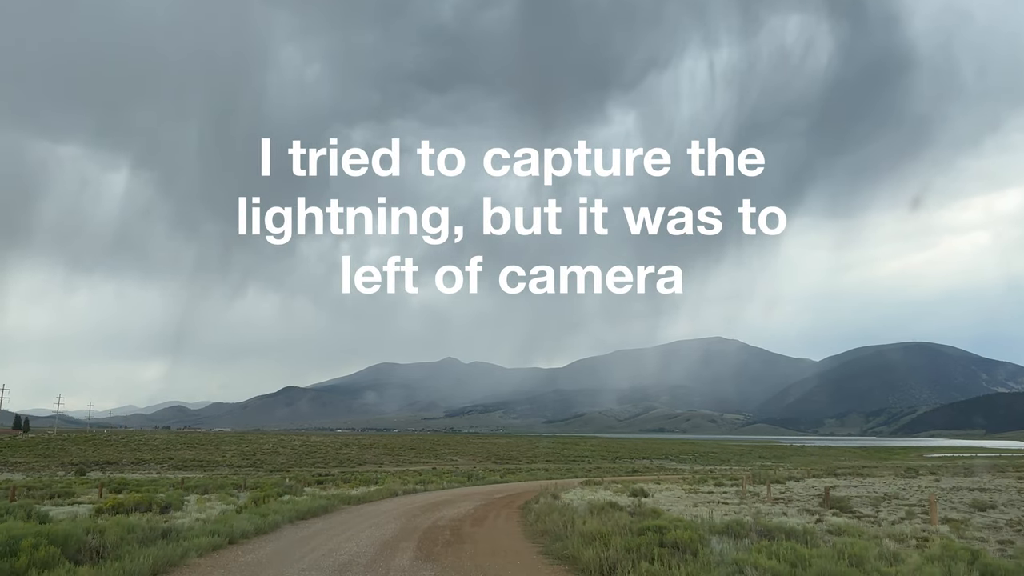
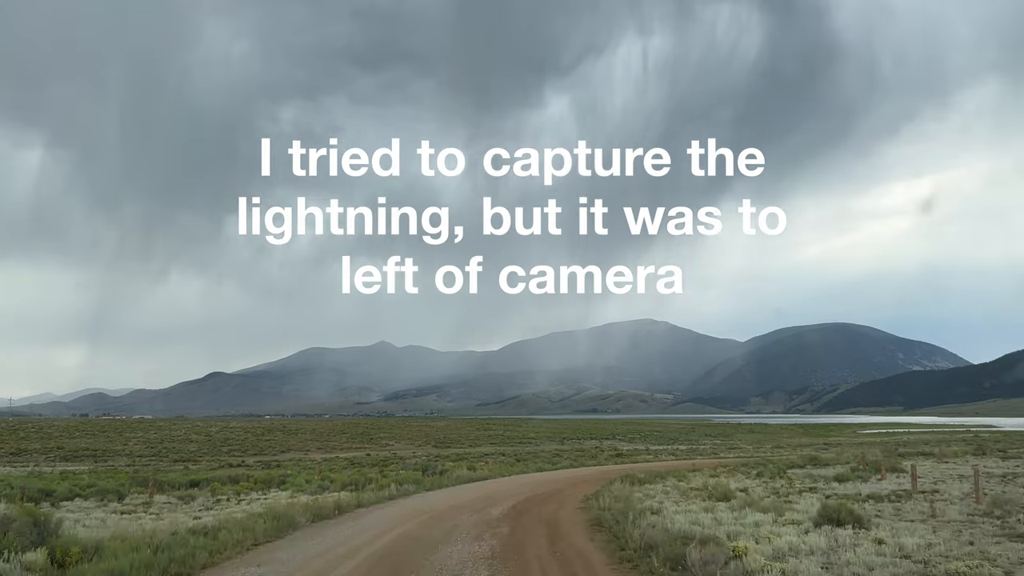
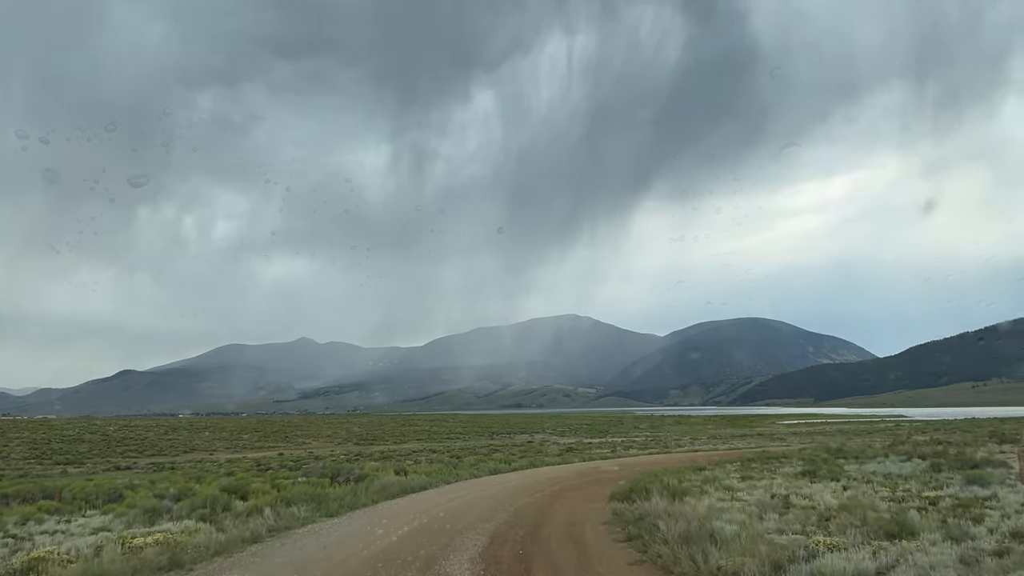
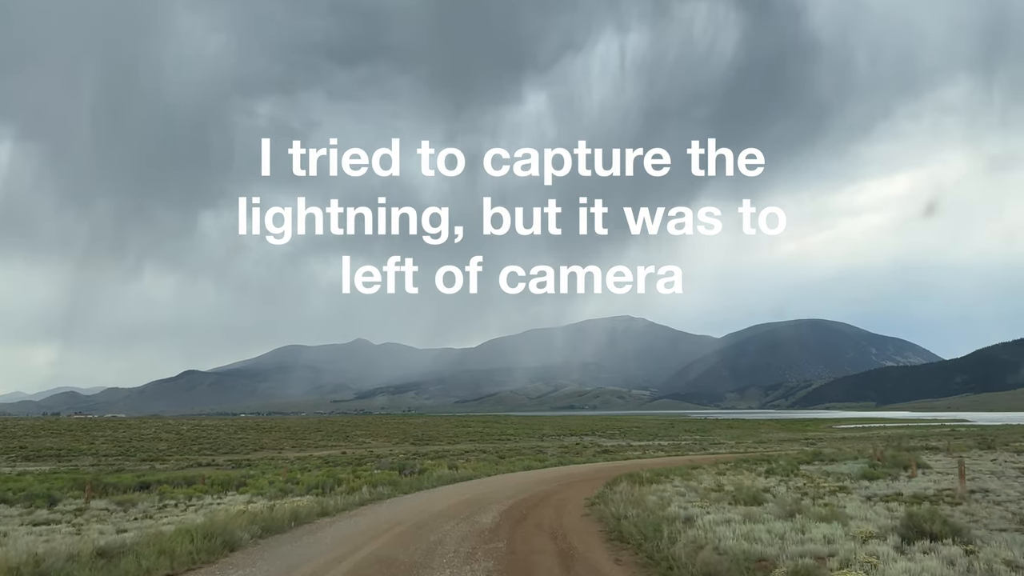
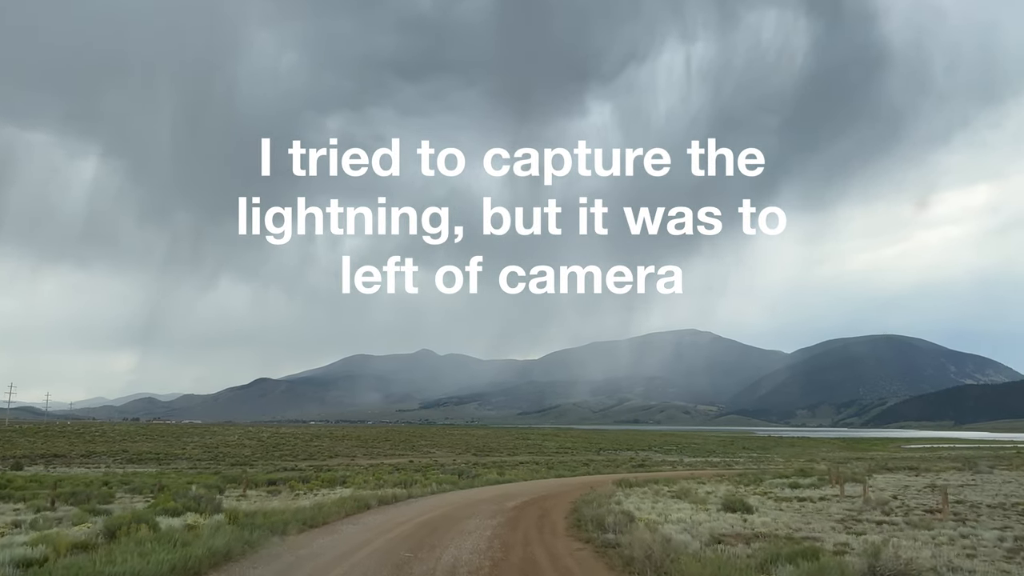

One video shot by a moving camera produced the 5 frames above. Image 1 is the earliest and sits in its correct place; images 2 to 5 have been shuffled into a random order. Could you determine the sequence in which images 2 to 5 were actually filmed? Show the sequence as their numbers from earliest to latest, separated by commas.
5, 2, 4, 3
